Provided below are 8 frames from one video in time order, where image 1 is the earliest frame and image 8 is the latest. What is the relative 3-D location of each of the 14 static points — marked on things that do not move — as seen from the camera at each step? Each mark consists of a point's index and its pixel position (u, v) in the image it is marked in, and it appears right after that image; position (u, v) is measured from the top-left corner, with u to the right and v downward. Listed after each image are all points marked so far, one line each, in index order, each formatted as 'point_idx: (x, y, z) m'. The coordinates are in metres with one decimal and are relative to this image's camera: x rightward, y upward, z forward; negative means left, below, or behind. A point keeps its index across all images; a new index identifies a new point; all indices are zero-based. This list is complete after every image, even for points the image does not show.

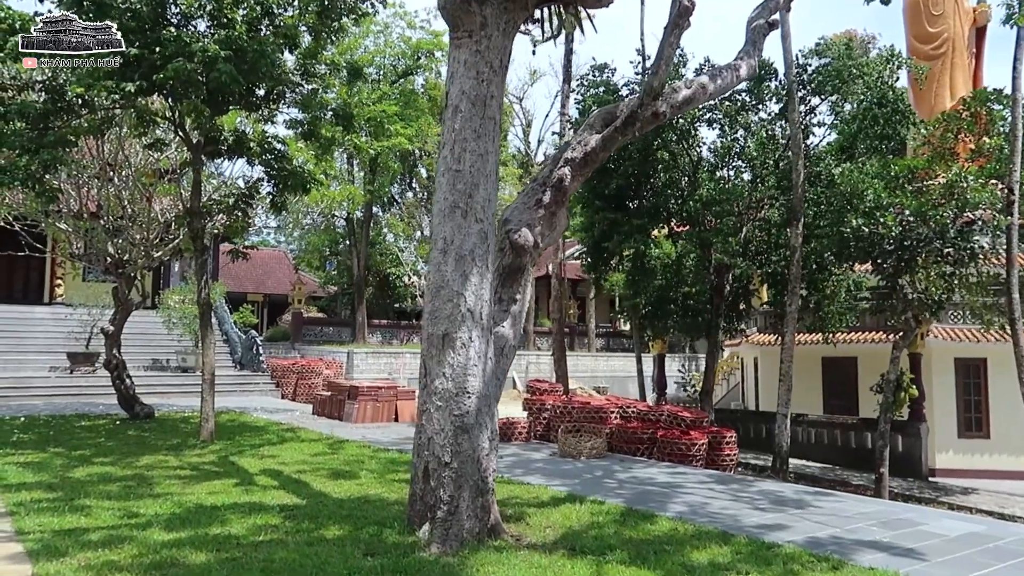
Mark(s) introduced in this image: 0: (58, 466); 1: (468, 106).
0: (-4.3, -1.7, +7.2) m
1: (-0.3, +1.1, +4.8) m
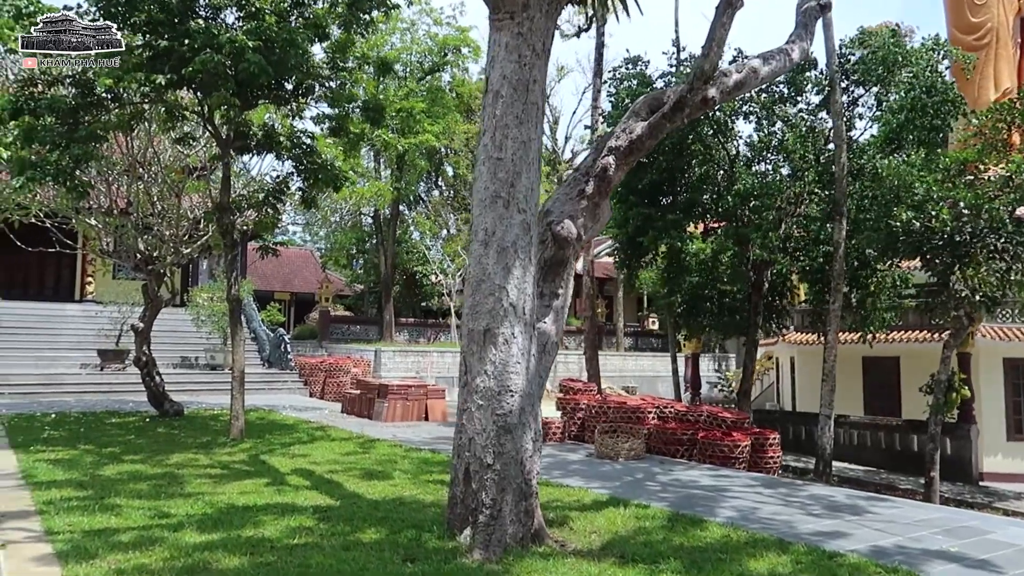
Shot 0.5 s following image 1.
0: (-4.0, -1.6, +7.1) m
1: (0.0, +1.2, +4.6) m
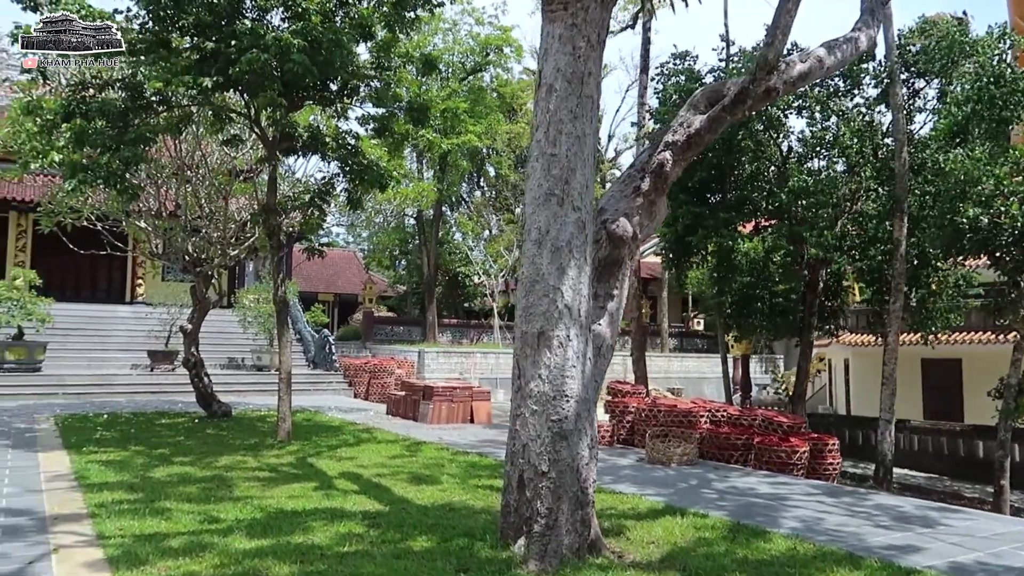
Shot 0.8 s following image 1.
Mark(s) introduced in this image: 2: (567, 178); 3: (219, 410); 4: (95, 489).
0: (-3.5, -1.7, +7.1) m
1: (+0.3, +1.2, +4.4) m
2: (+0.3, +0.6, +4.4) m
3: (-4.3, -1.8, +11.1) m
4: (-3.3, -1.6, +6.0) m
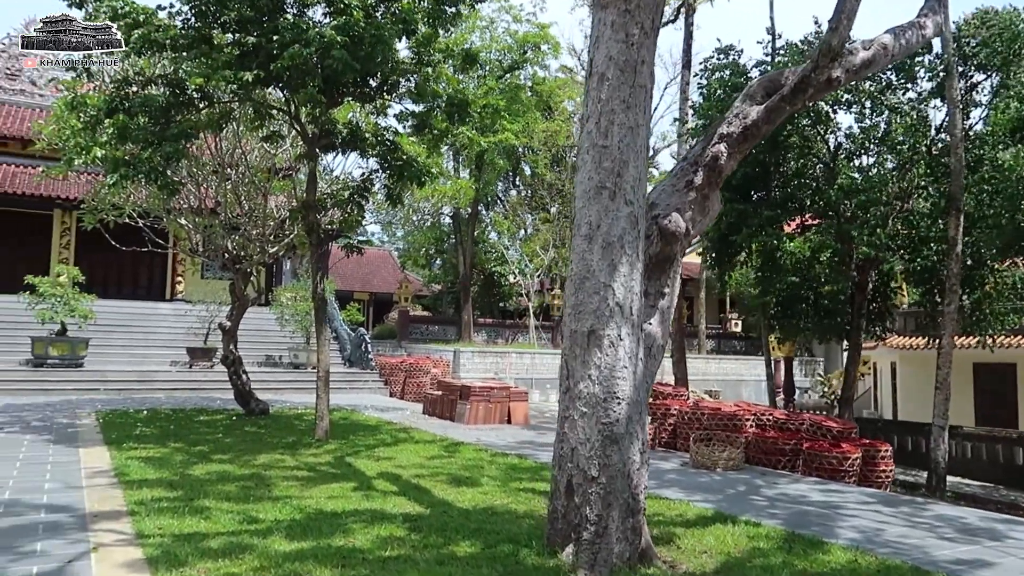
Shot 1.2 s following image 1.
0: (-3.1, -1.6, +7.1) m
1: (+0.6, +1.2, +4.2) m
2: (+0.6, +0.6, +4.2) m
3: (-3.7, -1.7, +11.1) m
4: (-3.0, -1.6, +6.0) m
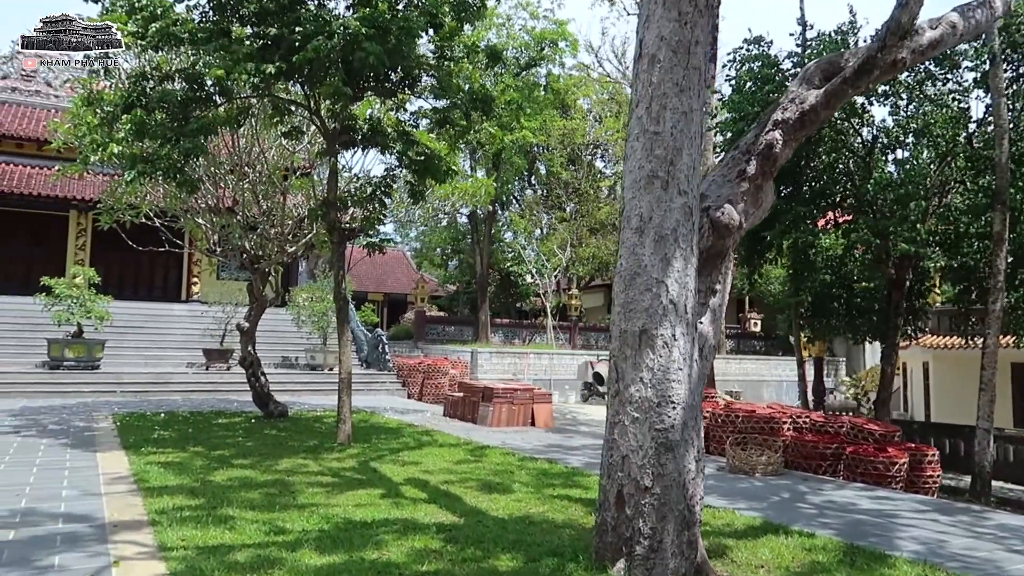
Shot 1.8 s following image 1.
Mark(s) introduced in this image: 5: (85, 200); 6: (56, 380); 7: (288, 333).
0: (-2.8, -1.6, +6.9) m
1: (+0.8, +1.2, +3.9) m
2: (+0.8, +0.7, +3.9) m
3: (-3.4, -1.7, +10.9) m
4: (-2.7, -1.5, +5.7) m
5: (-9.7, +2.0, +17.3) m
6: (-7.7, -1.6, +13.0) m
7: (-5.4, -1.1, +18.3) m
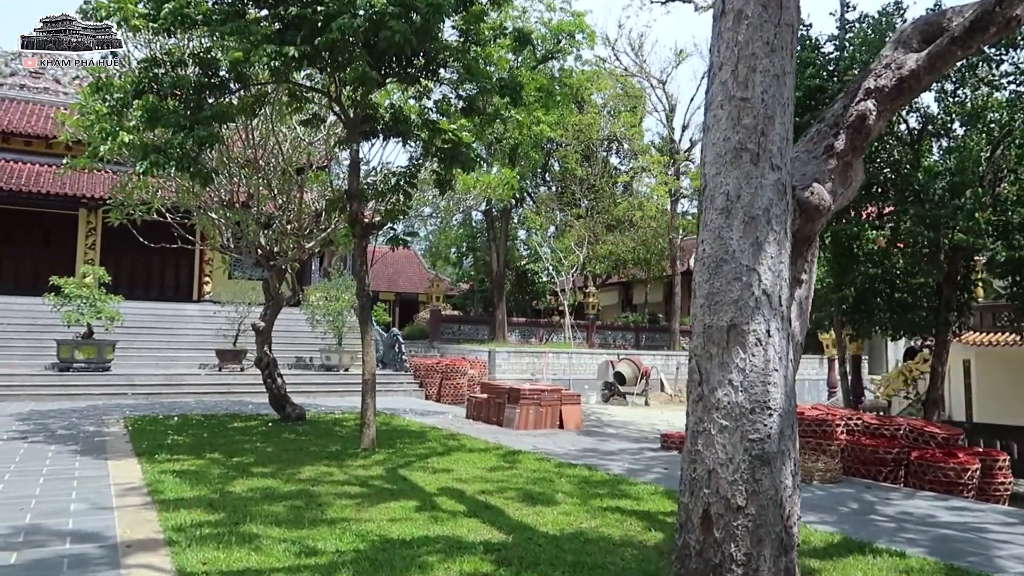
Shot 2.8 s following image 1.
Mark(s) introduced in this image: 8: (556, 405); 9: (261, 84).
0: (-2.5, -1.6, +6.4) m
1: (+1.1, +1.3, +3.4) m
2: (+1.1, +0.7, +3.4) m
3: (-3.0, -1.7, +10.4) m
4: (-2.4, -1.5, +5.3) m
5: (-9.2, +2.0, +16.9) m
6: (-7.3, -1.6, +12.5) m
7: (-4.9, -1.1, +17.8) m
8: (+0.6, -1.7, +10.8) m
9: (-2.7, +2.2, +8.3) m
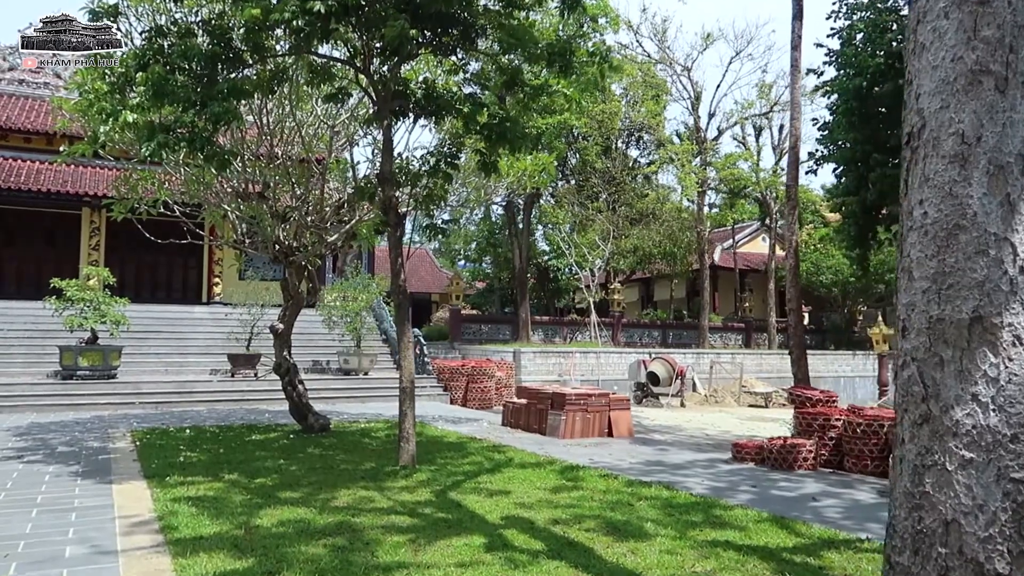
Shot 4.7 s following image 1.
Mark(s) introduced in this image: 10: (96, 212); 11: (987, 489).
0: (-2.0, -1.6, +5.5) m
1: (+1.6, +1.3, +2.5) m
2: (+1.6, +0.8, +2.4) m
3: (-2.4, -1.7, +9.5) m
4: (-1.8, -1.5, +4.3) m
5: (-8.7, +1.9, +16.0) m
6: (-6.8, -1.6, +11.6) m
7: (-4.3, -1.1, +16.9) m
8: (+1.2, -1.6, +9.9) m
9: (-2.3, +2.3, +7.4) m
10: (-9.5, +1.7, +17.4) m
11: (+1.4, -0.6, +2.3) m
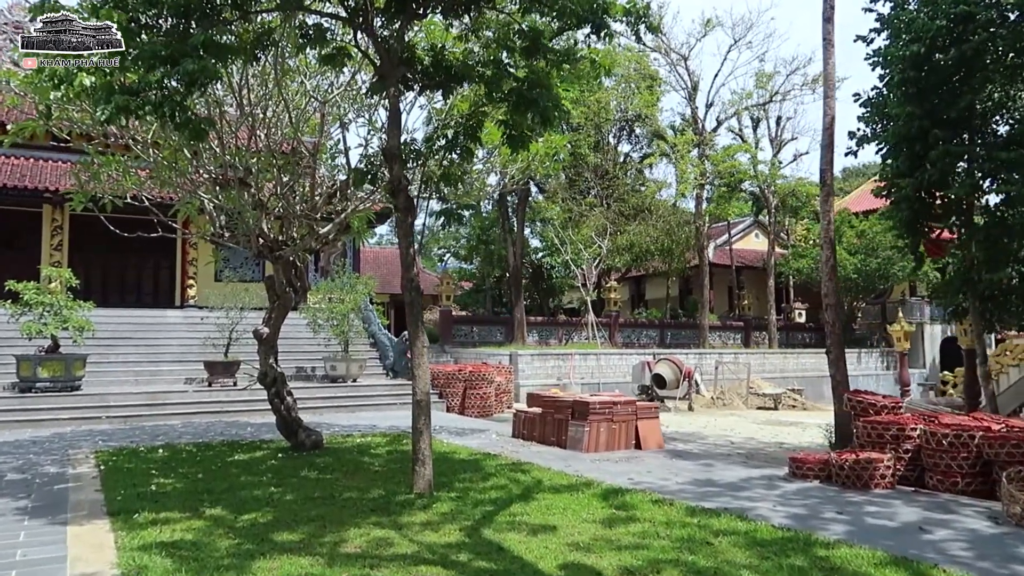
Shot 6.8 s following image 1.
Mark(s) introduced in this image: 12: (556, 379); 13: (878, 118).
0: (-1.6, -1.5, +4.4) m
1: (+1.9, +1.4, +1.5) m
2: (+2.0, +0.9, +1.4) m
3: (-2.2, -1.7, +8.3) m
4: (-1.5, -1.5, +3.2) m
5: (-8.7, +1.9, +14.6) m
6: (-6.6, -1.6, +10.4) m
7: (-4.4, -1.1, +15.7) m
8: (+1.4, -1.5, +8.8) m
9: (-2.0, +2.3, +6.2) m
10: (-9.6, +1.6, +16.0) m
11: (+1.9, -0.5, +1.3) m
12: (+1.0, -2.0, +16.3) m
13: (+4.3, +2.0, +8.9) m
